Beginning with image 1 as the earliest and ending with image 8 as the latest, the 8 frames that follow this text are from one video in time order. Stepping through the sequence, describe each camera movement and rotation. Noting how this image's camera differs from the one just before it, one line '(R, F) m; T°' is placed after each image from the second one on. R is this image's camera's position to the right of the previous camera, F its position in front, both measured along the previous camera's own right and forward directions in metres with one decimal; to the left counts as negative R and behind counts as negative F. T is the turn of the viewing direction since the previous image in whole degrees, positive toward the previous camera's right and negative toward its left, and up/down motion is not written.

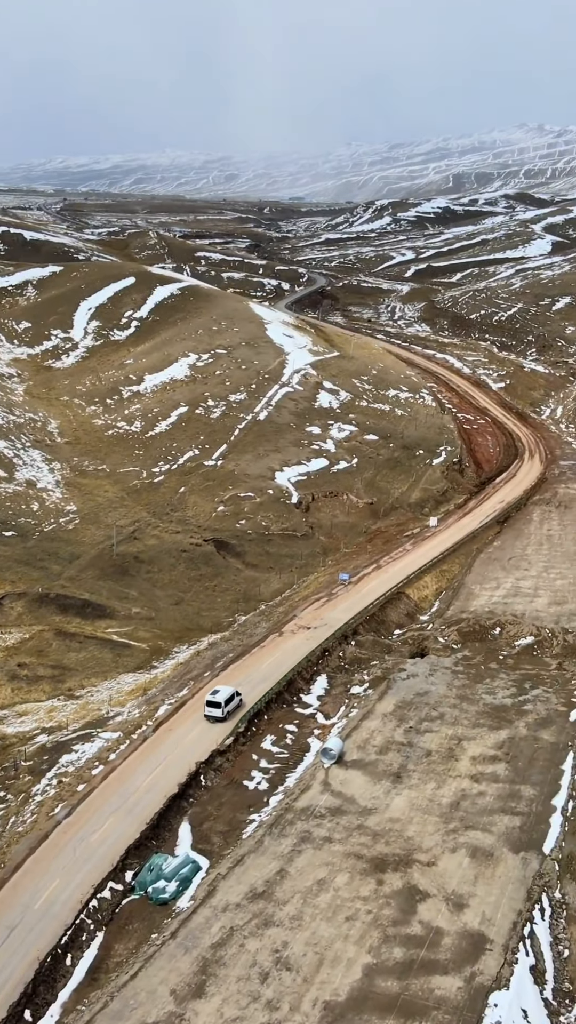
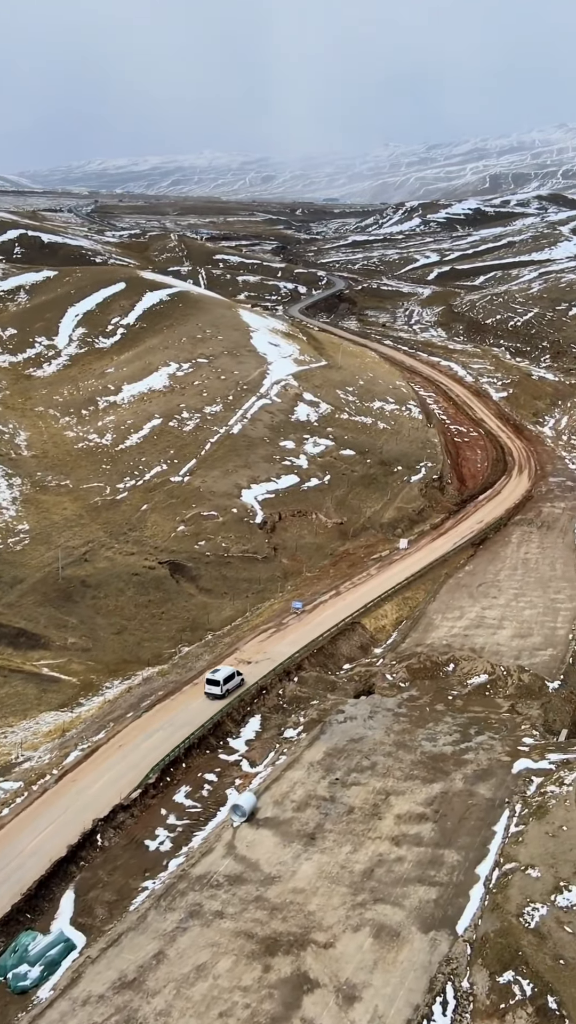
(+2.3, +1.5) m; -1°
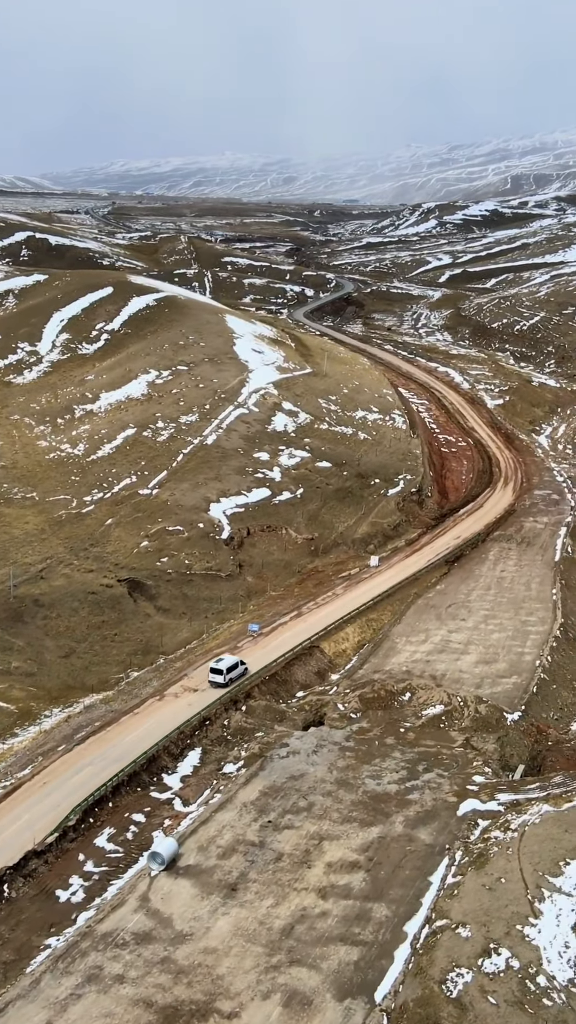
(+1.7, +1.1) m; 0°
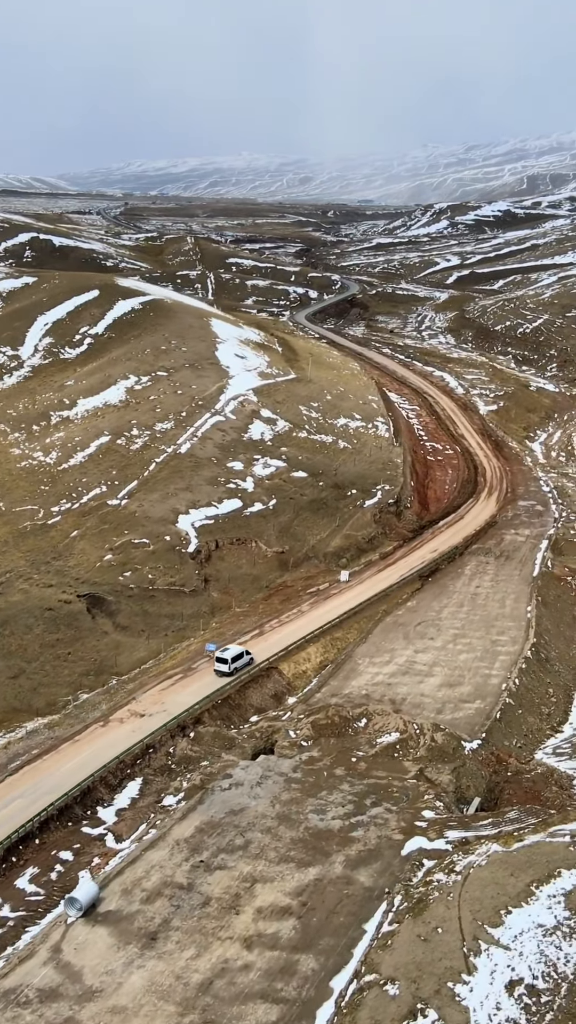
(+1.5, +1.0) m; 0°
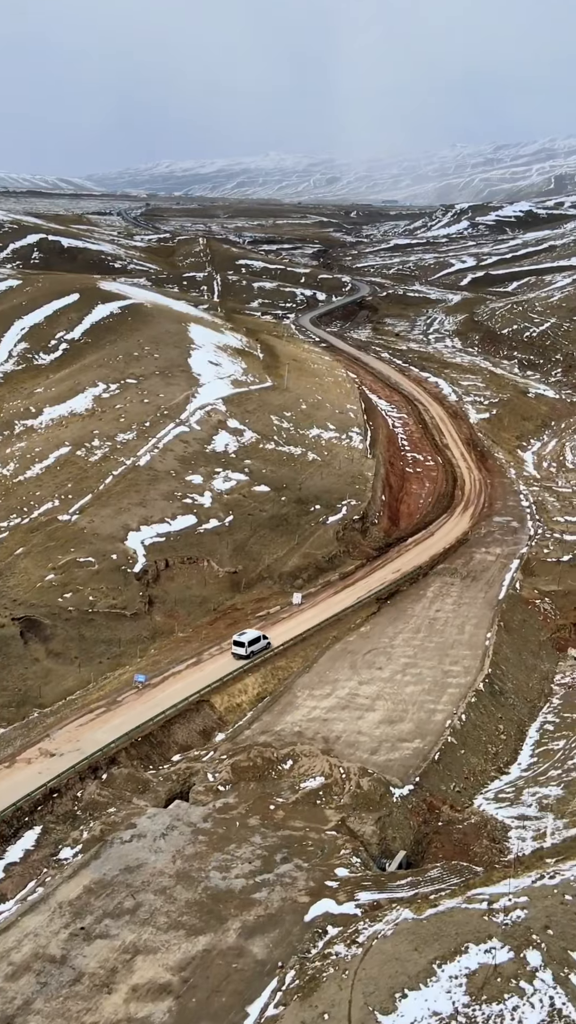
(+2.3, +1.5) m; -1°
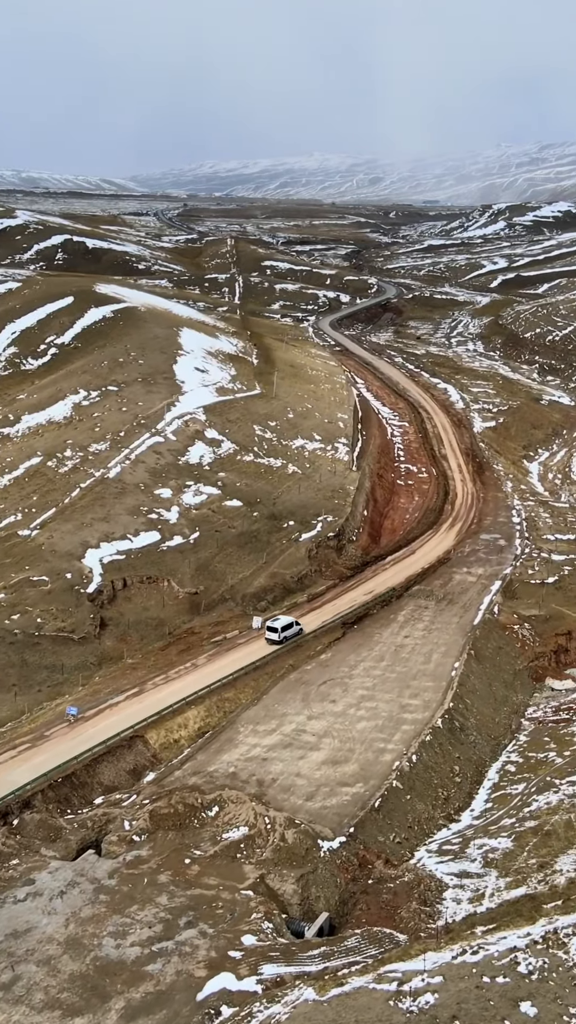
(+2.3, +1.6) m; -1°
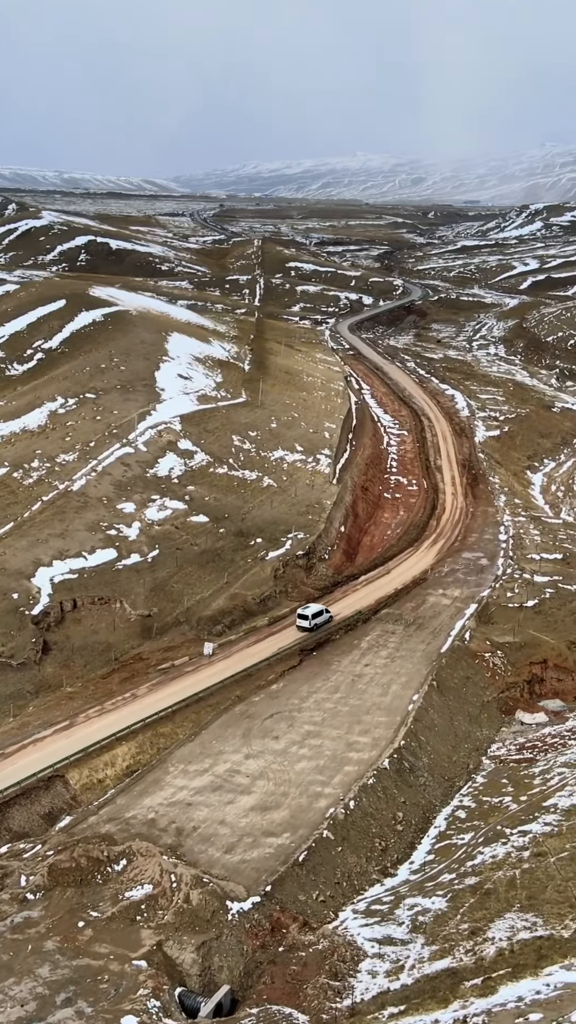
(+2.4, +1.7) m; -1°
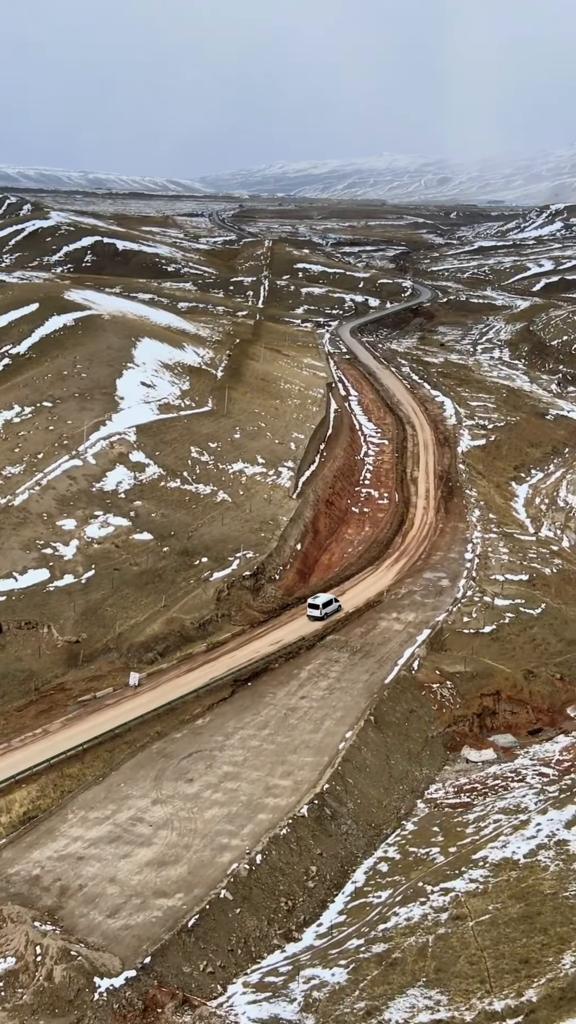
(+2.5, +1.7) m; 0°
